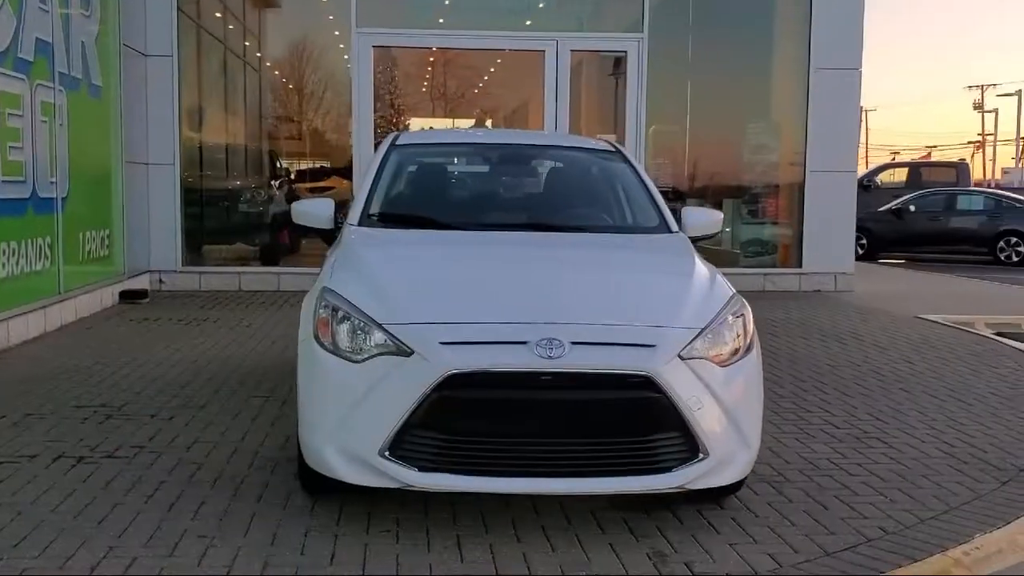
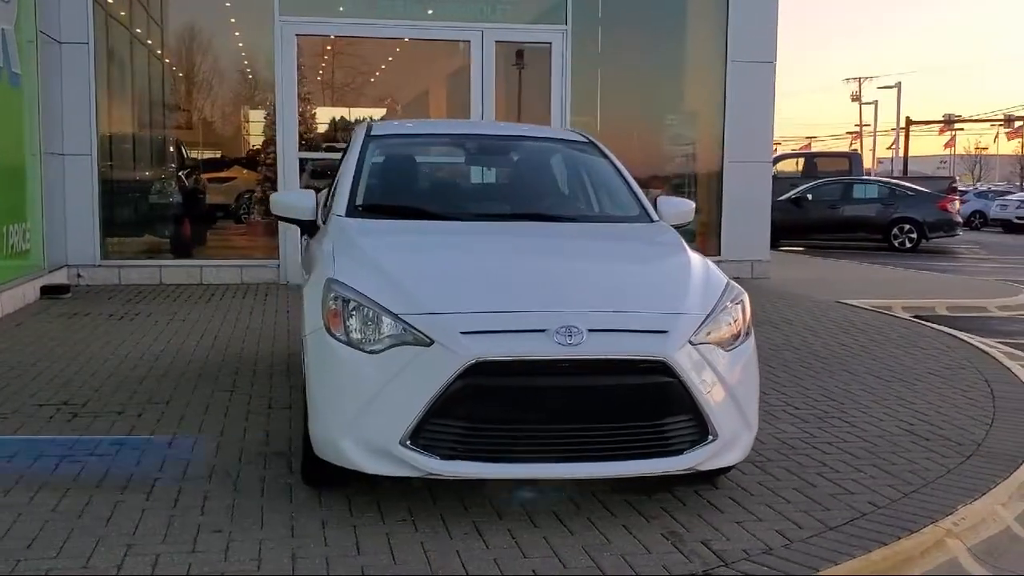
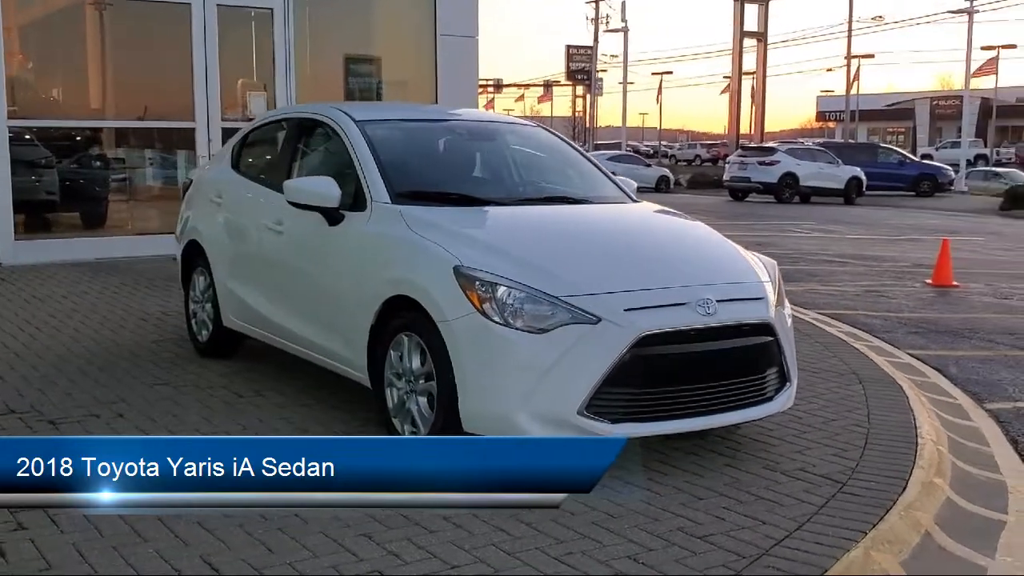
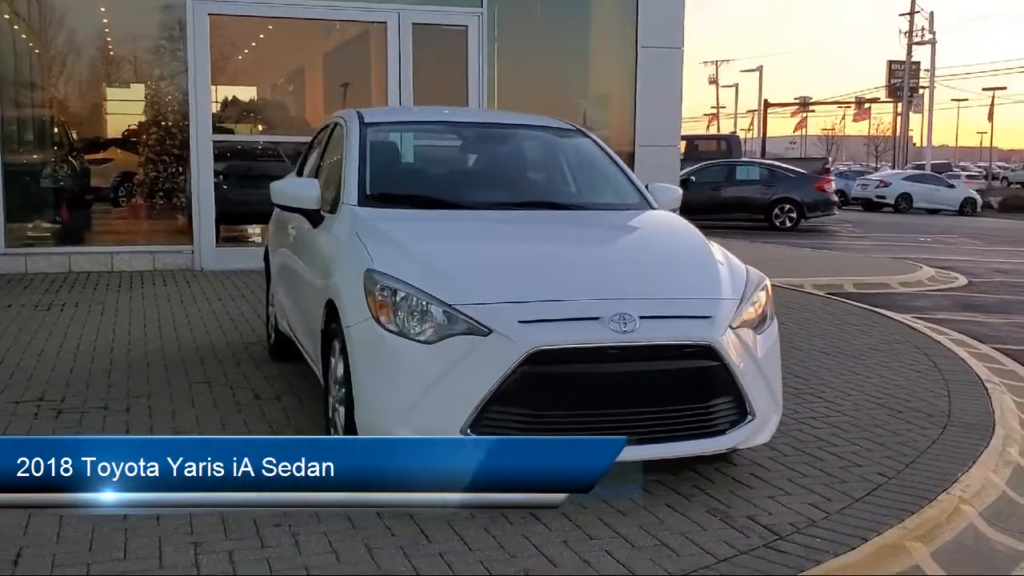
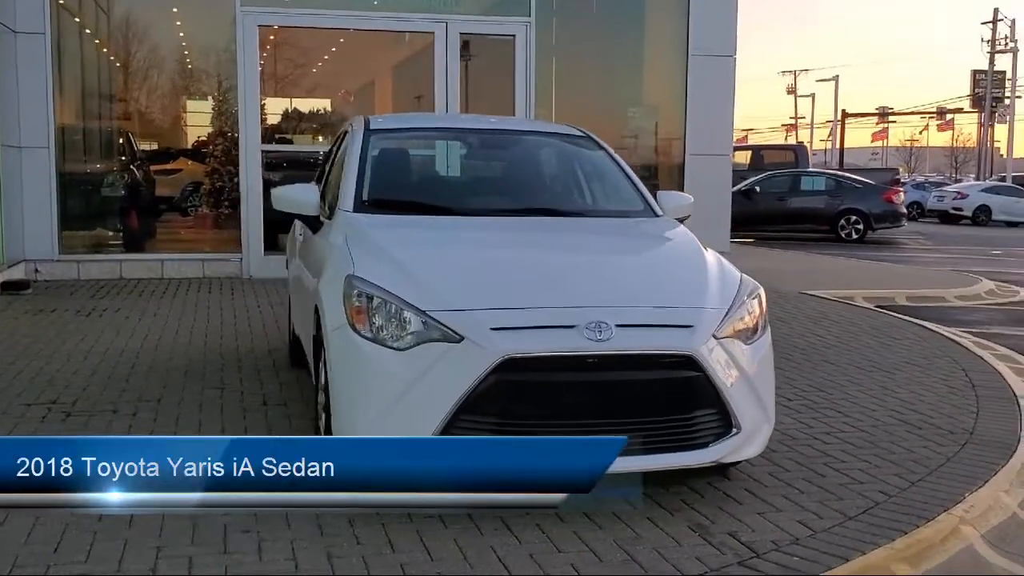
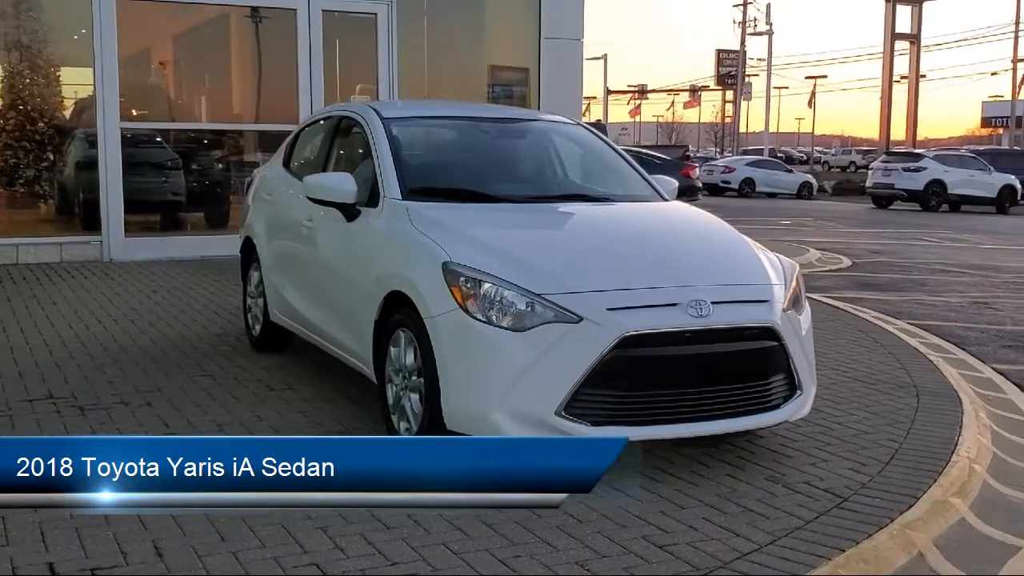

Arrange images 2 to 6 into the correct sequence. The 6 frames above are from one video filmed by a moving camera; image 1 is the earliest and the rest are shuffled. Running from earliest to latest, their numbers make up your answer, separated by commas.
2, 5, 4, 6, 3
